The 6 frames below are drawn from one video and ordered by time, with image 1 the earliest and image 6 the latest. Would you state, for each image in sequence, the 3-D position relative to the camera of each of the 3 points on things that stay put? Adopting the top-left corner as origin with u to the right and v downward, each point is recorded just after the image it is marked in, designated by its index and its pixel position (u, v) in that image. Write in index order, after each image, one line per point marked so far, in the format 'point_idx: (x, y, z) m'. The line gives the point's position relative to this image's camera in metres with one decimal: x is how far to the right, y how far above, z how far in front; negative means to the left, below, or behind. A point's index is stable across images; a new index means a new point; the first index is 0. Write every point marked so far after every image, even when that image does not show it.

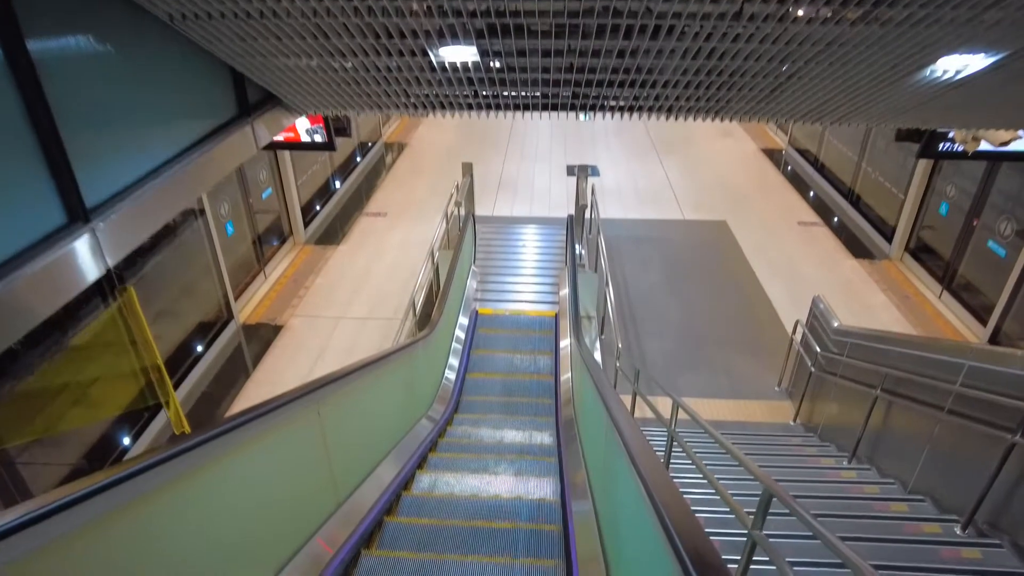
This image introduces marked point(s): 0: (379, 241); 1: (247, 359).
0: (-1.9, +0.7, +8.2) m
1: (-2.9, -0.7, +6.2) m
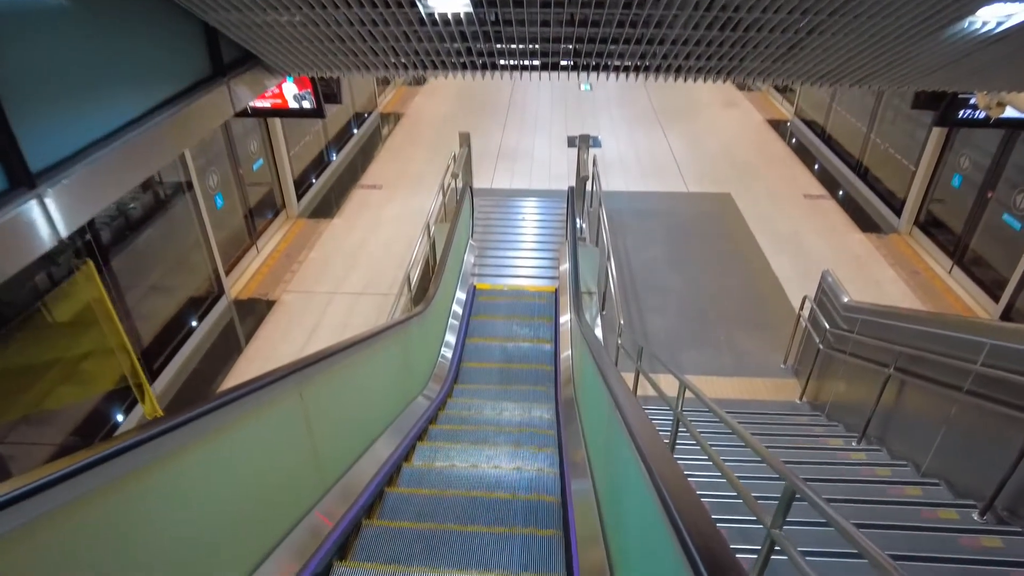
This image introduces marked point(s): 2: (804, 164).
0: (-1.9, +1.0, +8.0) m
1: (-2.9, -0.5, +6.0) m
2: (+5.0, +2.1, +9.7) m
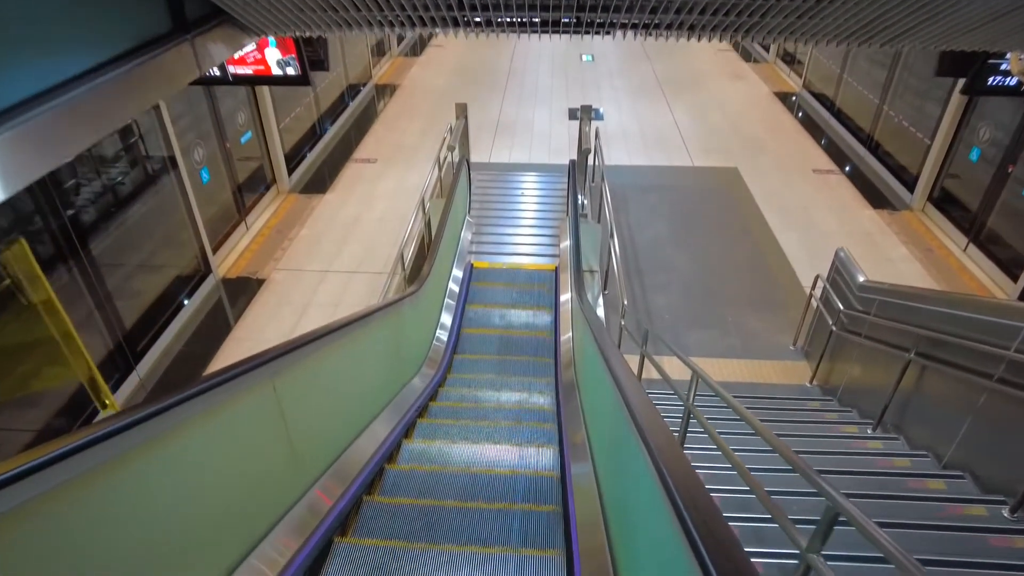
0: (-2.0, +1.3, +7.7) m
1: (-2.9, -0.2, +5.8) m
2: (+4.9, +2.5, +9.4) m
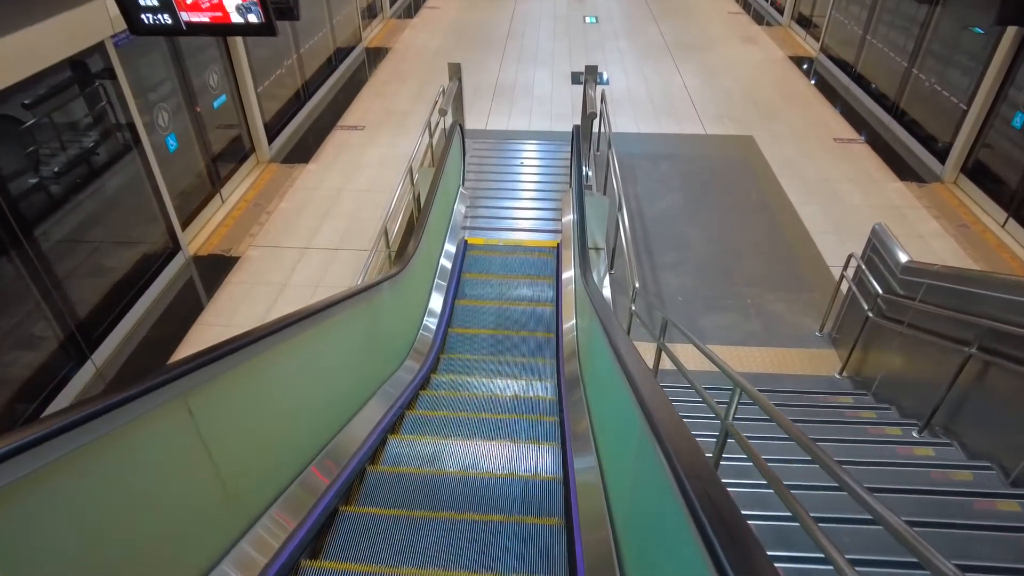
0: (-2.0, +1.6, +7.2) m
1: (-2.9, 0.0, +5.3) m
2: (+4.9, +2.8, +8.8) m
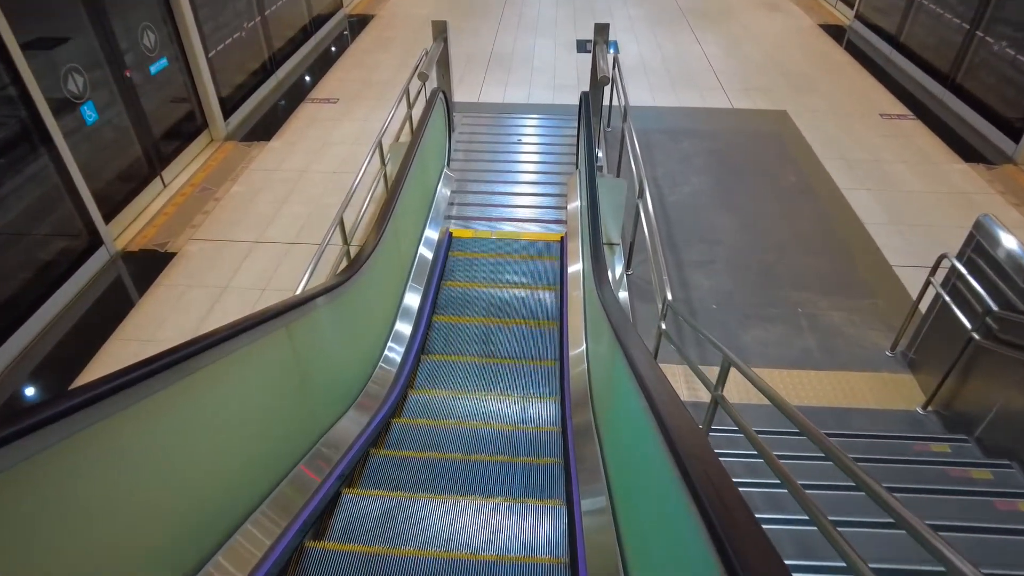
0: (-2.0, +1.7, +6.2) m
1: (-3.0, -0.1, +4.4) m
2: (+4.9, +2.9, +7.8) m
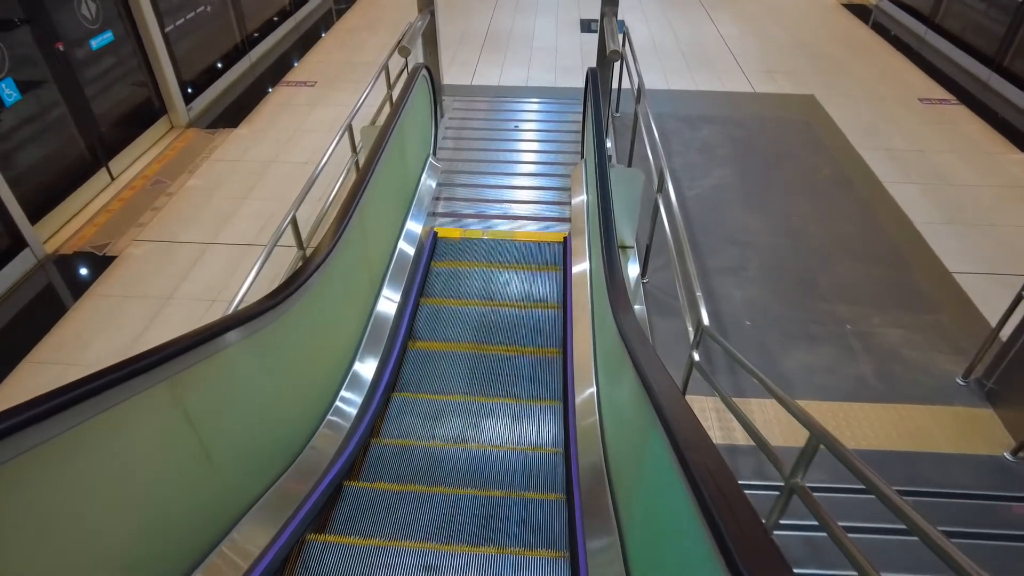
0: (-2.0, +1.6, +5.5) m
1: (-3.0, -0.1, +3.7) m
2: (+4.9, +2.9, +7.1) m
